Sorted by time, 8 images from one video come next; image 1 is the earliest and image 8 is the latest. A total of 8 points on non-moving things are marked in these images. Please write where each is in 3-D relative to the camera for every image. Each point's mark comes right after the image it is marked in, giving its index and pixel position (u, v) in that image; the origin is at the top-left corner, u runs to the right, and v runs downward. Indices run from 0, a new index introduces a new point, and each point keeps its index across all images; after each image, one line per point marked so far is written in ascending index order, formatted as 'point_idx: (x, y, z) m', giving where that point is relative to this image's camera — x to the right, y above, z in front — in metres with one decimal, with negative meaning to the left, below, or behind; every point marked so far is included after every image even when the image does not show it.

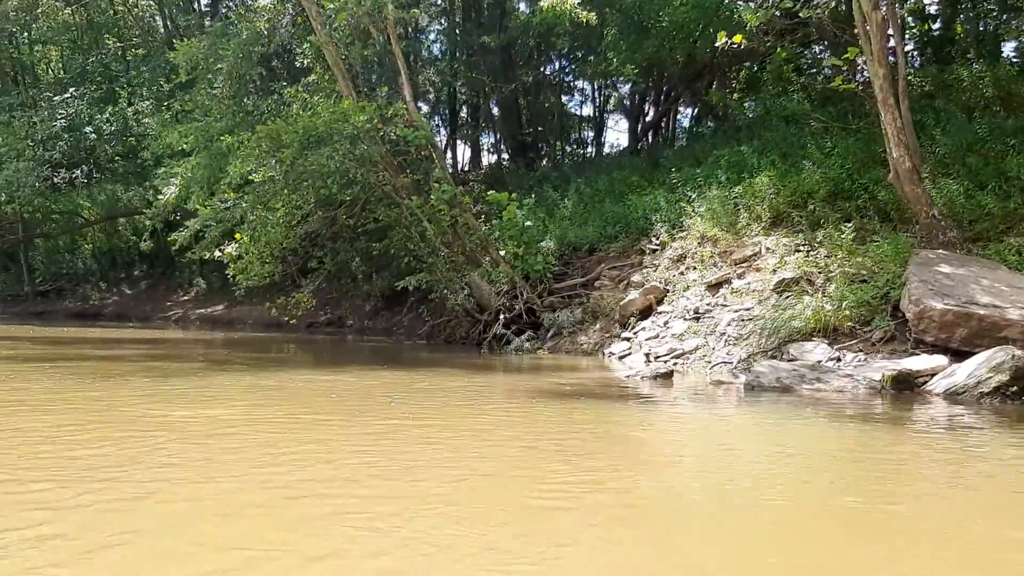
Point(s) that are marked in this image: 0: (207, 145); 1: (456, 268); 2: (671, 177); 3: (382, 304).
0: (-4.7, +2.2, +15.0) m
1: (-0.8, +0.3, +13.7) m
2: (+2.4, +1.6, +14.1) m
3: (-2.5, -0.3, +18.4) m
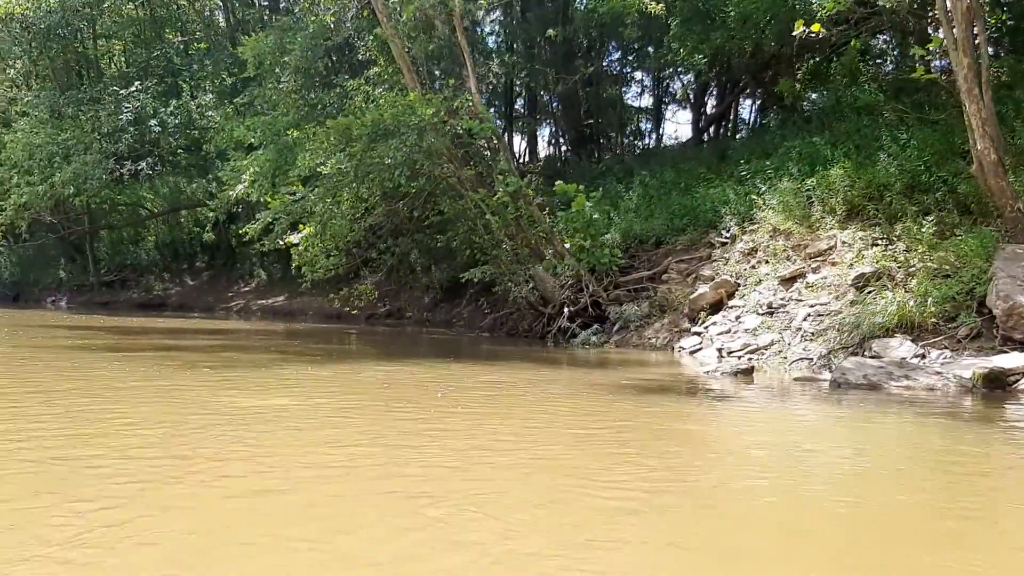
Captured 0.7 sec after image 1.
0: (-3.7, +2.4, +15.1) m
1: (+0.1, +0.4, +13.6) m
2: (+3.4, +1.7, +13.9) m
3: (-1.4, -0.2, +18.4) m
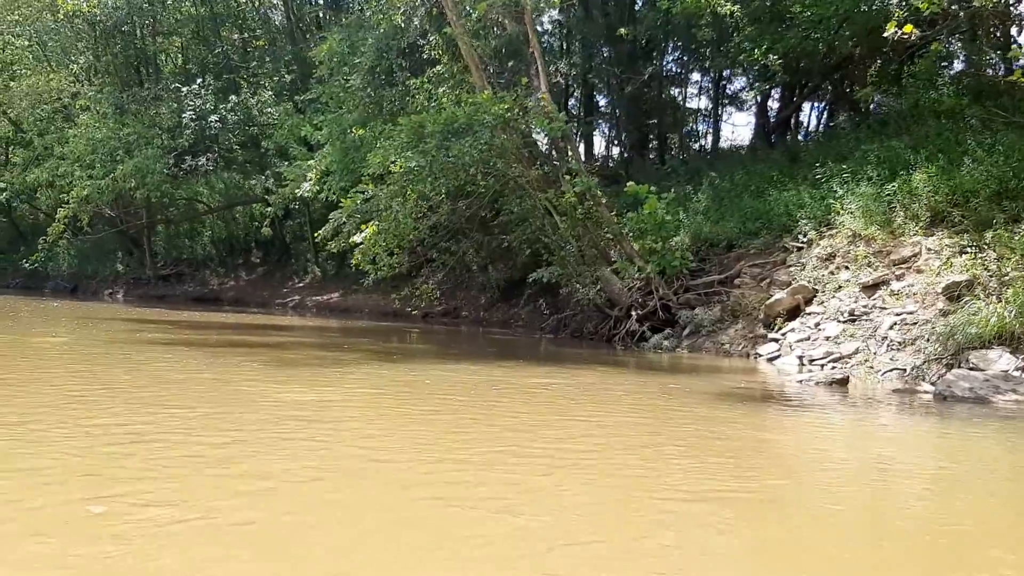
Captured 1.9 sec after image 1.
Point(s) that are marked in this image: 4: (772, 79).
0: (-2.7, +2.4, +15.1) m
1: (+1.0, +0.4, +13.5) m
2: (+4.3, +1.6, +13.6) m
3: (-0.3, -0.2, +18.3) m
4: (+4.4, +3.5, +16.1) m
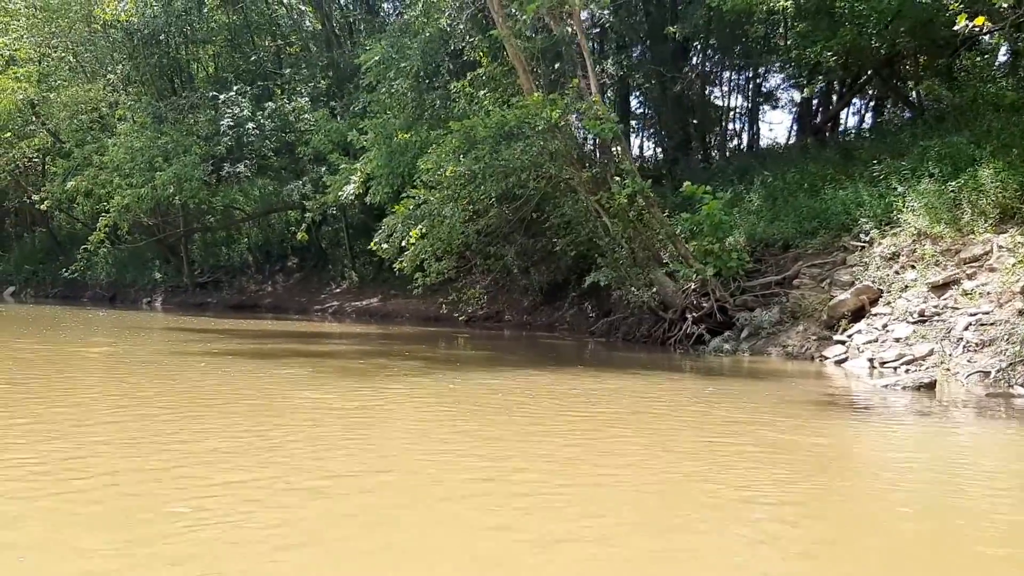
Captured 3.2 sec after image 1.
0: (-1.9, +2.3, +15.0) m
1: (+1.8, +0.3, +13.3) m
2: (+5.0, +1.7, +13.4) m
3: (+0.6, -0.2, +18.1) m
4: (+5.2, +3.5, +15.9) m
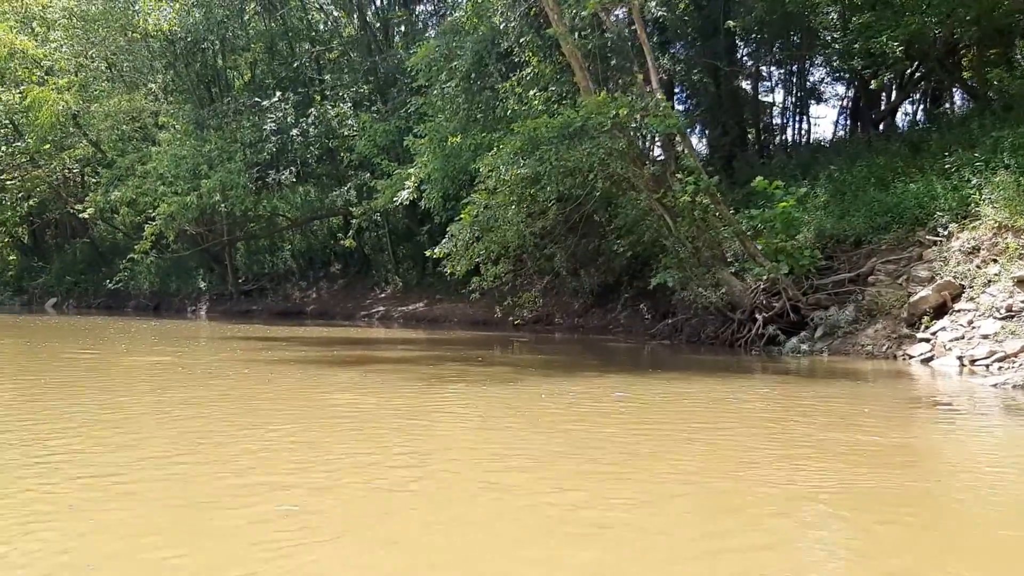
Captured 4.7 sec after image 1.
0: (-1.1, +2.3, +14.8) m
1: (+2.6, +0.3, +13.0) m
2: (+5.9, +1.7, +13.0) m
3: (+1.5, -0.3, +17.9) m
4: (+6.0, +3.6, +15.5) m
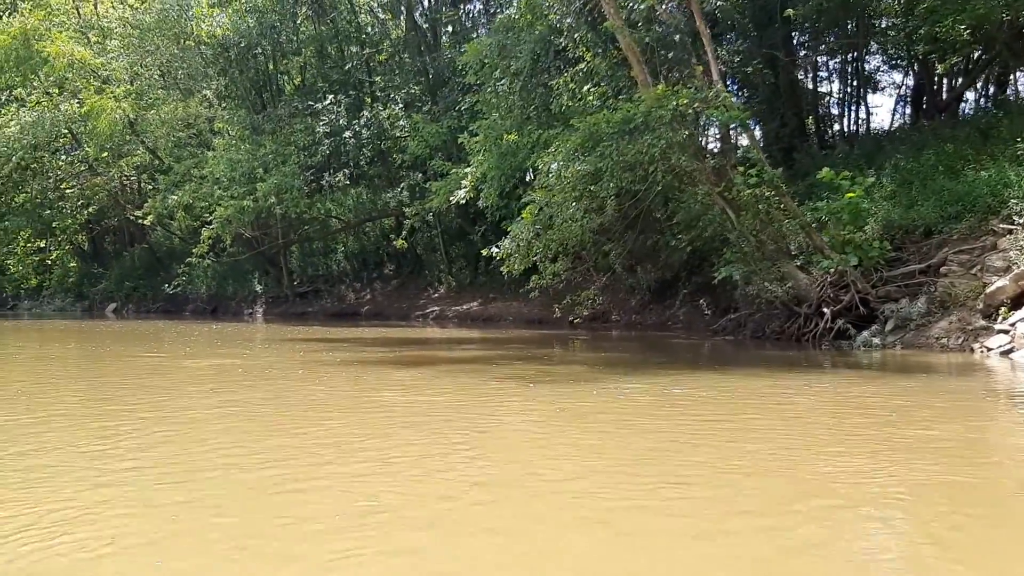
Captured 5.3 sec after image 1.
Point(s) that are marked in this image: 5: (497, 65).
0: (-0.2, +2.3, +14.8) m
1: (+3.4, +0.4, +12.8) m
2: (+6.6, +1.8, +12.7) m
3: (+2.6, -0.2, +17.8) m
4: (+6.9, +3.7, +15.2) m
5: (-0.3, +3.6, +15.5) m
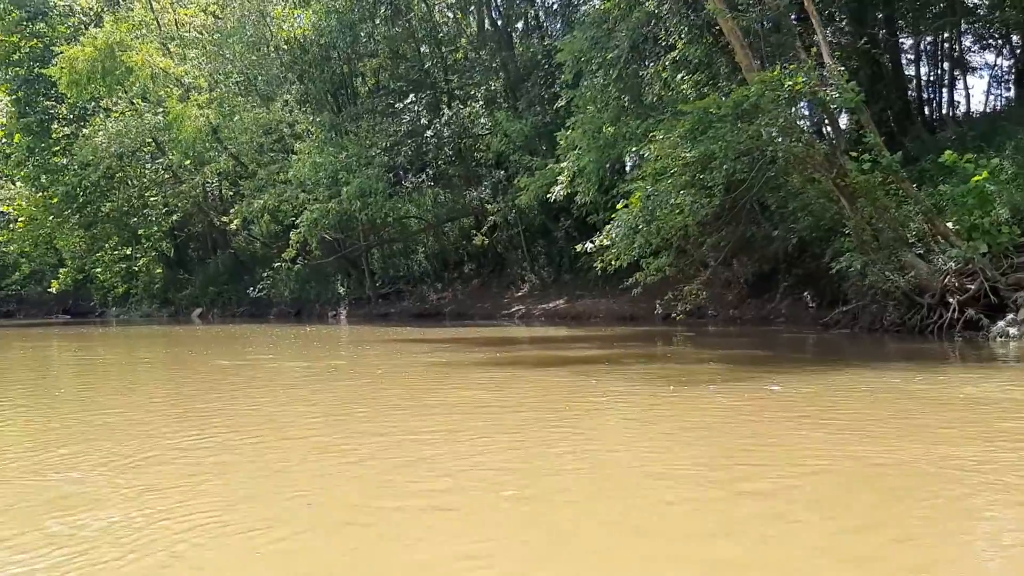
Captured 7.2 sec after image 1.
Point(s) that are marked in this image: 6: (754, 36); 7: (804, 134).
0: (+1.2, +2.3, +14.4) m
1: (+4.8, +0.5, +12.3) m
2: (+7.9, +2.0, +11.9) m
3: (+4.3, -0.1, +17.3) m
4: (+8.3, +3.9, +14.4) m
5: (+1.2, +3.7, +15.1) m
6: (+3.4, +3.6, +13.5) m
7: (+3.6, +1.9, +11.7) m
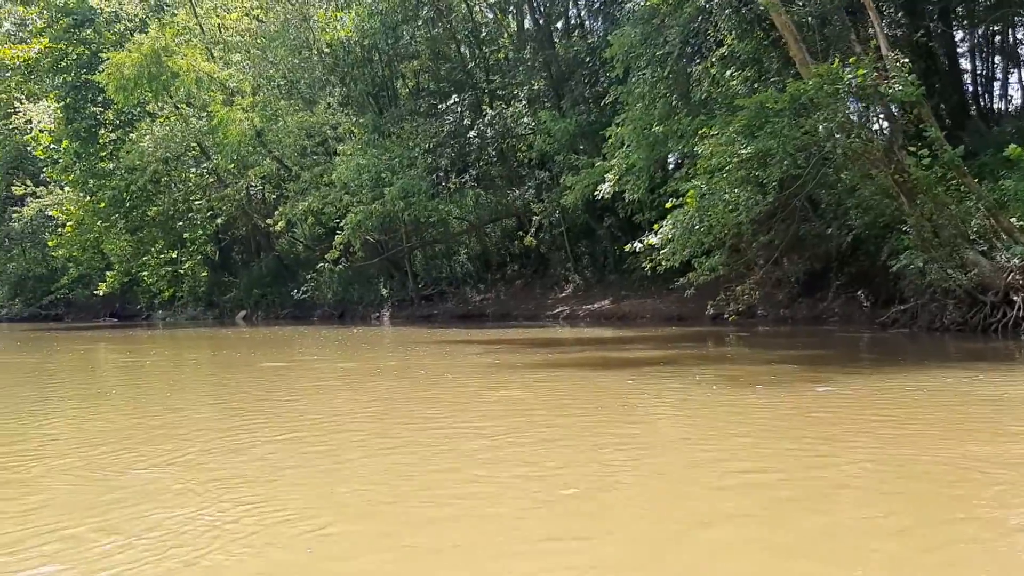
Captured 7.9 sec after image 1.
0: (+1.9, +2.3, +14.3) m
1: (+5.4, +0.6, +12.0) m
2: (+8.6, +2.1, +11.5) m
3: (+5.1, 0.0, +17.0) m
4: (+9.0, +4.0, +13.9) m
5: (+1.9, +3.7, +15.0) m
6: (+4.0, +3.6, +13.2) m
7: (+4.2, +1.9, +11.4) m
